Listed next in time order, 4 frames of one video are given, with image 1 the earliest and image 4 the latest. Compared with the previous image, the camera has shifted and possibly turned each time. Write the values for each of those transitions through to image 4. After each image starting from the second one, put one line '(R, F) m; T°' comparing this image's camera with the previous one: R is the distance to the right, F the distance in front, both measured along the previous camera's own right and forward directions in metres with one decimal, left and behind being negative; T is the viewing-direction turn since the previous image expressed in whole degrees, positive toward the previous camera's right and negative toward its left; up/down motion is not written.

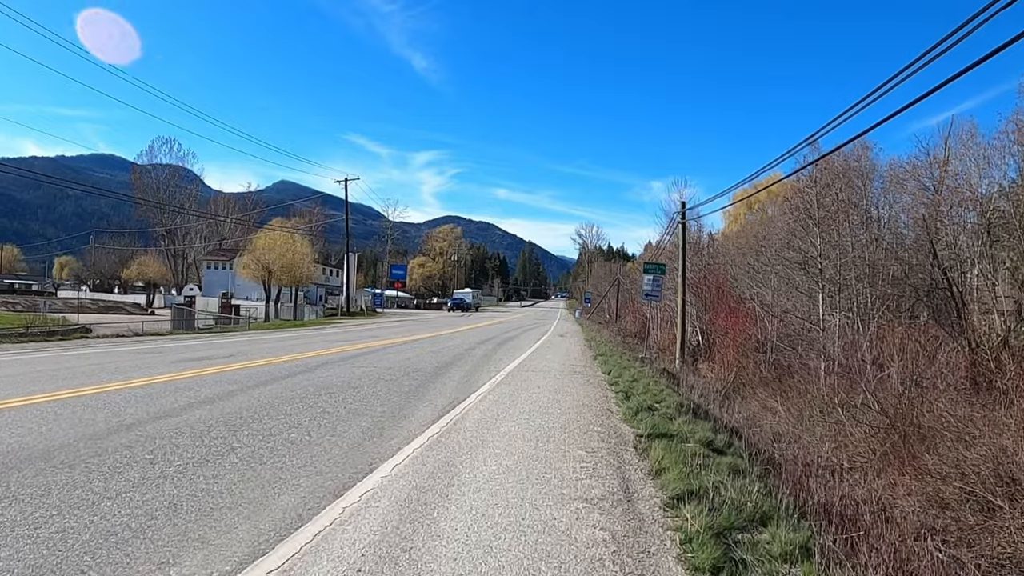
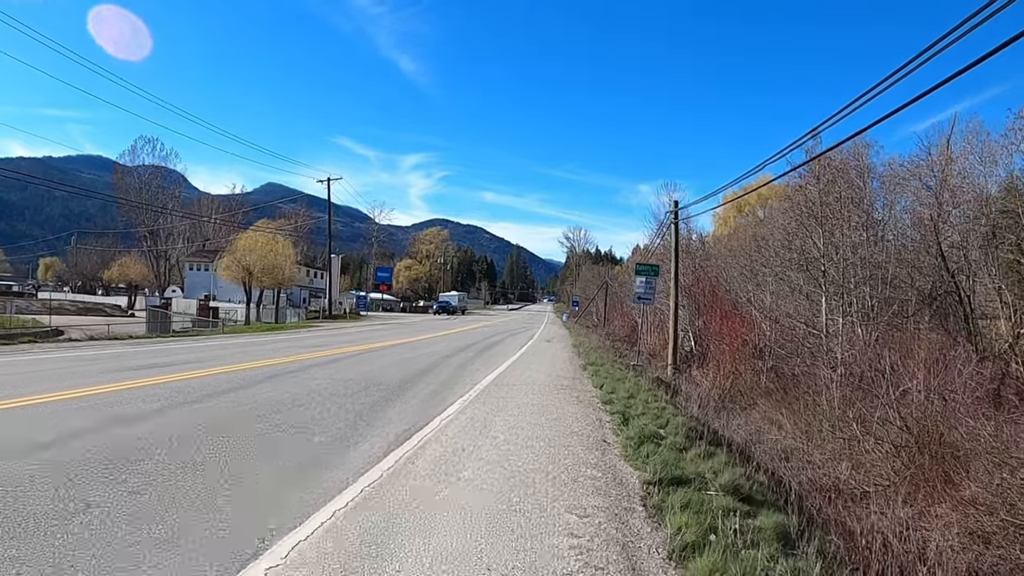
(+0.1, +1.3) m; +1°
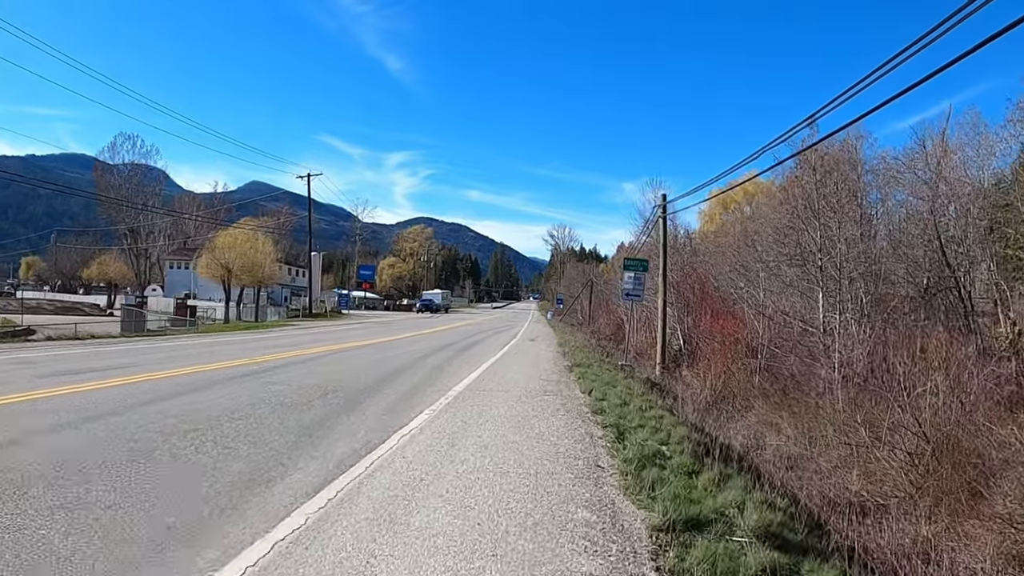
(+0.1, +1.0) m; +1°
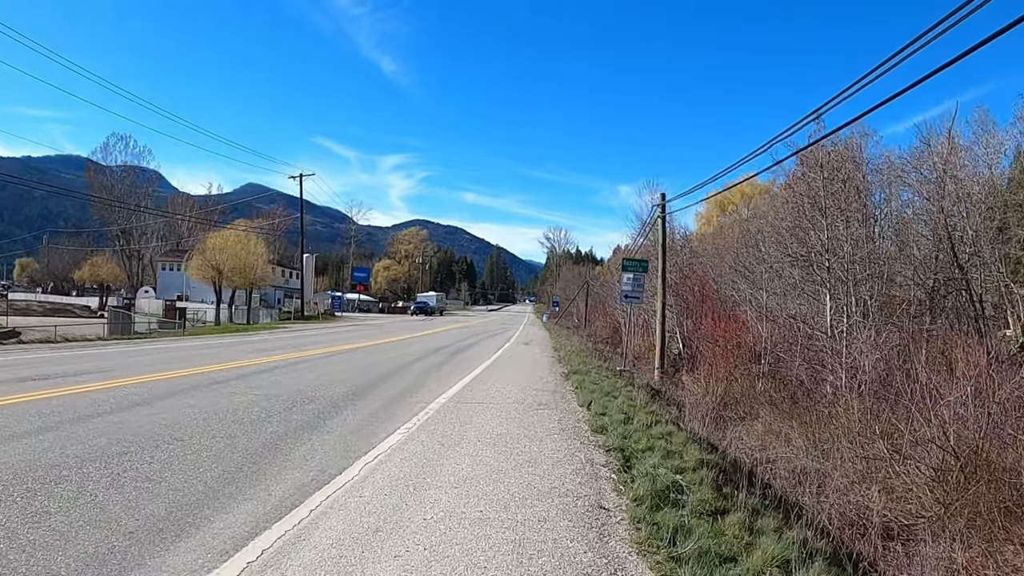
(+0.1, +0.8) m; 0°
